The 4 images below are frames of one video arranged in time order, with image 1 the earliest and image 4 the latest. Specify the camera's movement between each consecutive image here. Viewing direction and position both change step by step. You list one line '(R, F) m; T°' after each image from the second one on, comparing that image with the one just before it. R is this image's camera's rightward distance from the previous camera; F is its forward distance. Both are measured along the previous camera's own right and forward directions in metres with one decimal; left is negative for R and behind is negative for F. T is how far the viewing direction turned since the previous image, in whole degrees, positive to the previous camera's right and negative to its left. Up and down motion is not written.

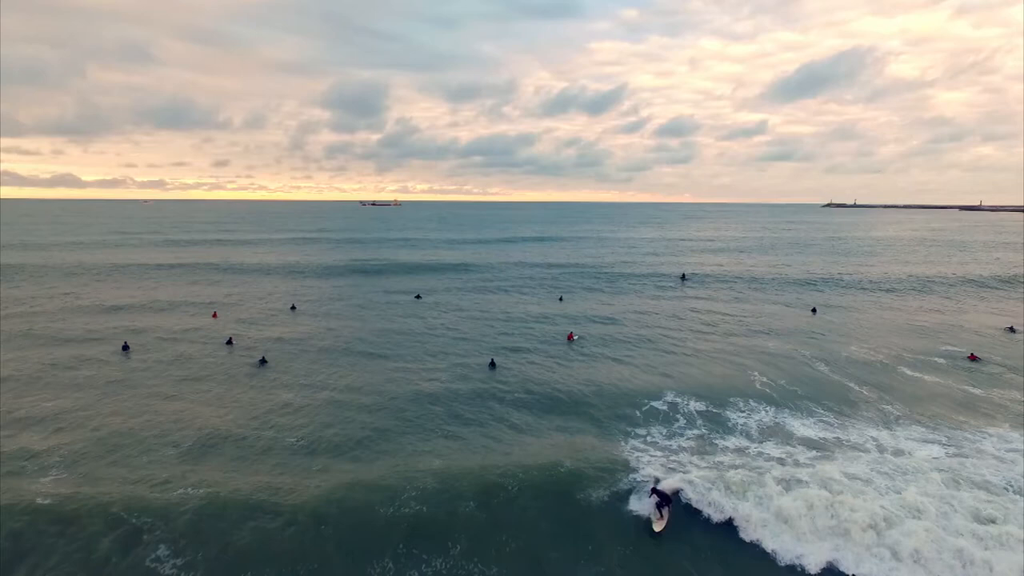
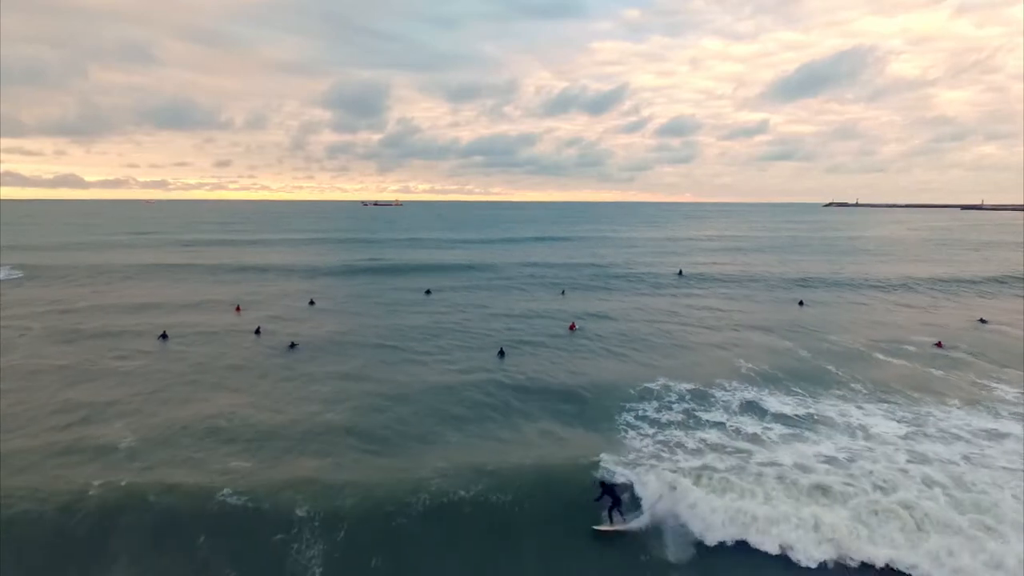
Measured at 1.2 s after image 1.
(-1.7, +2.2) m; 0°
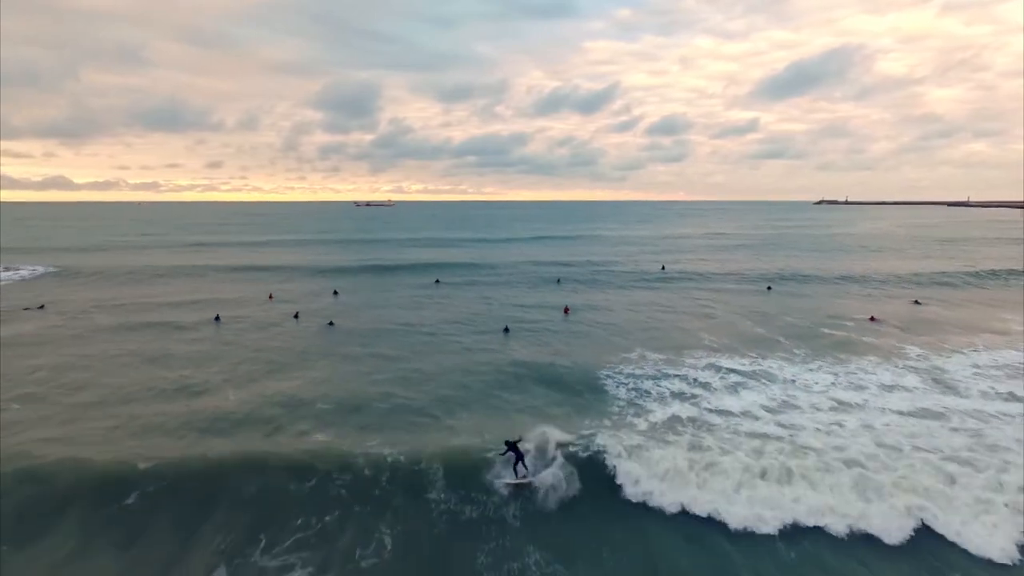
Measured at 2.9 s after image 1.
(-0.4, -4.9) m; +1°
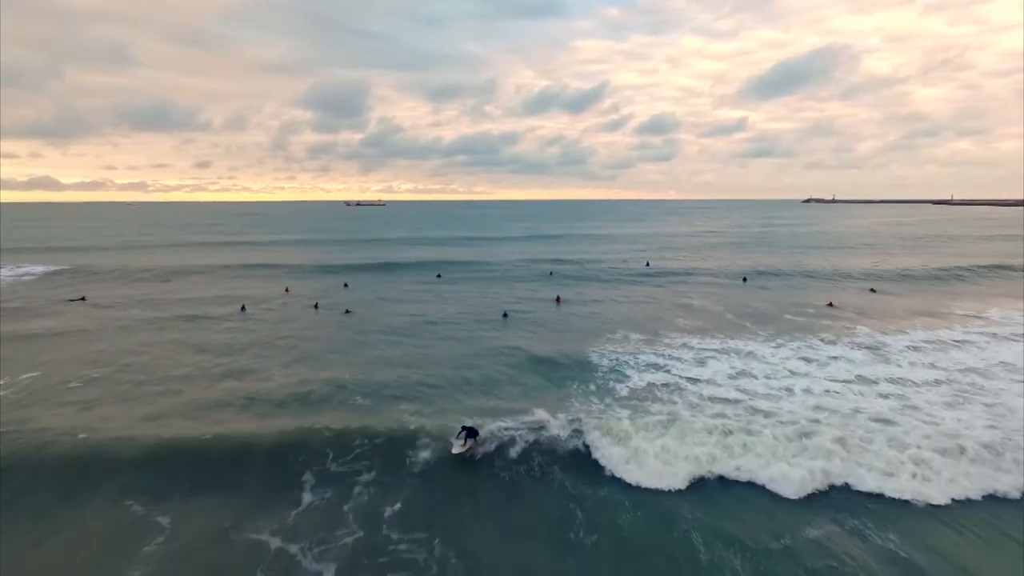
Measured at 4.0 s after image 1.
(-0.4, -3.6) m; +1°
